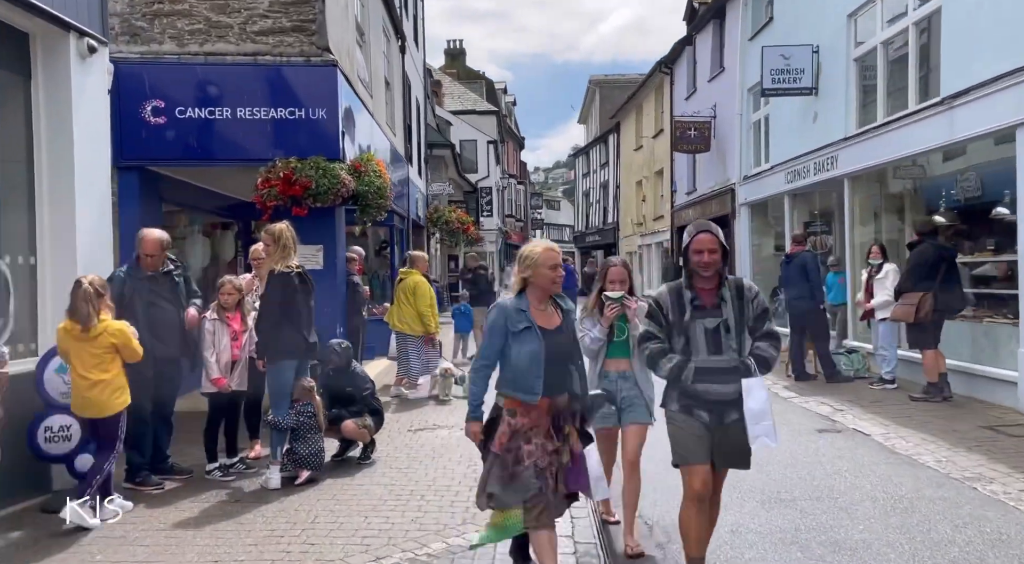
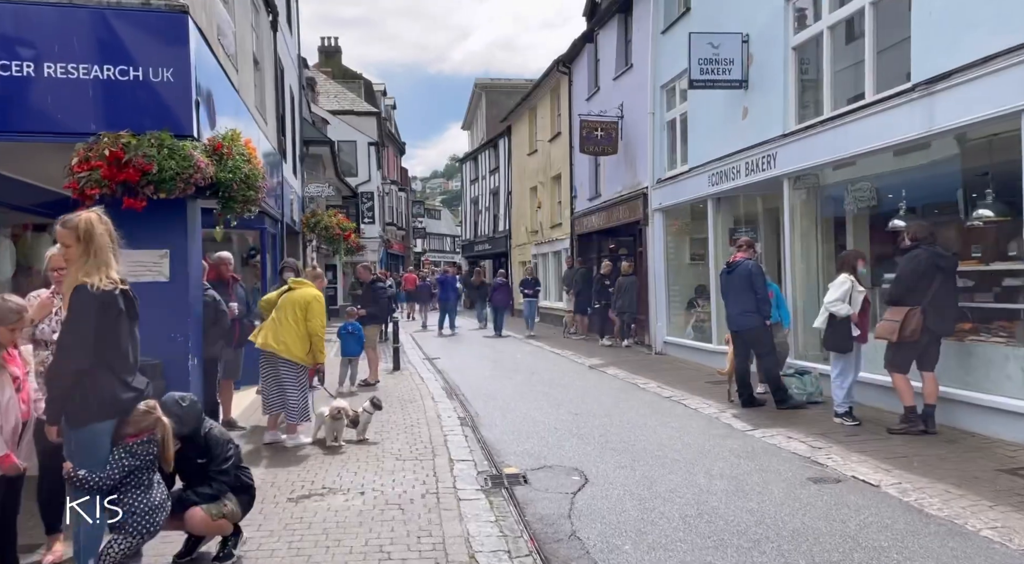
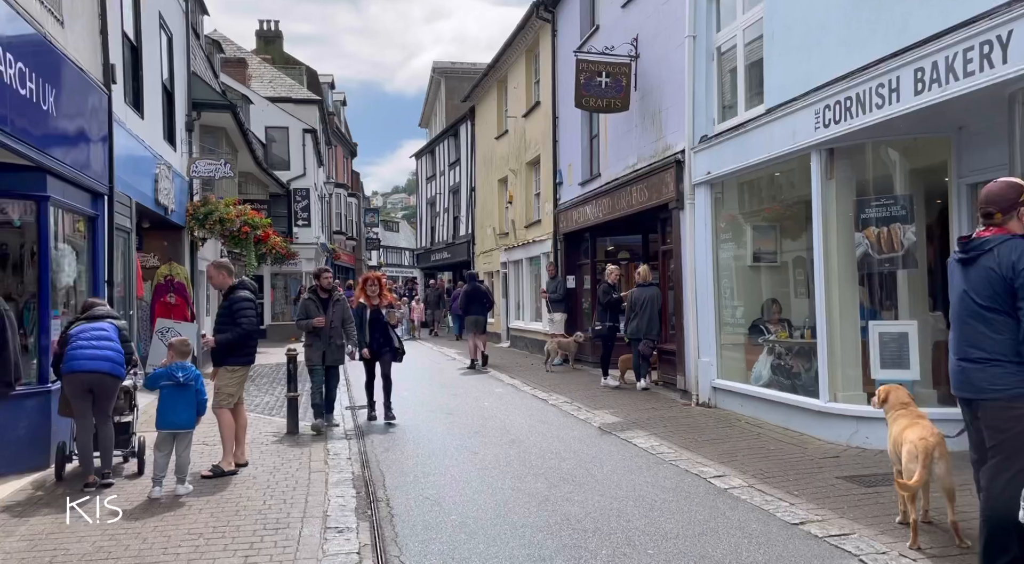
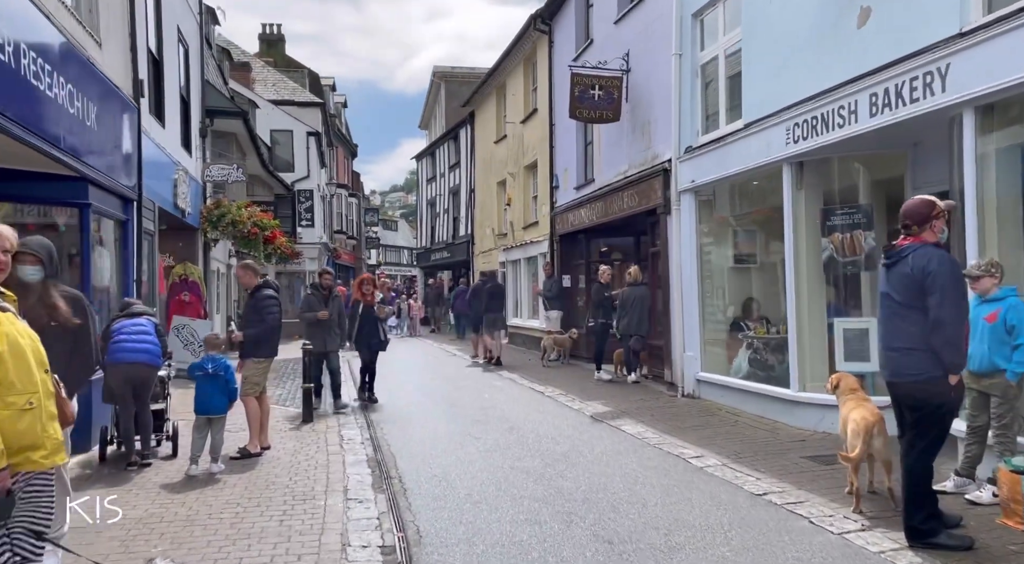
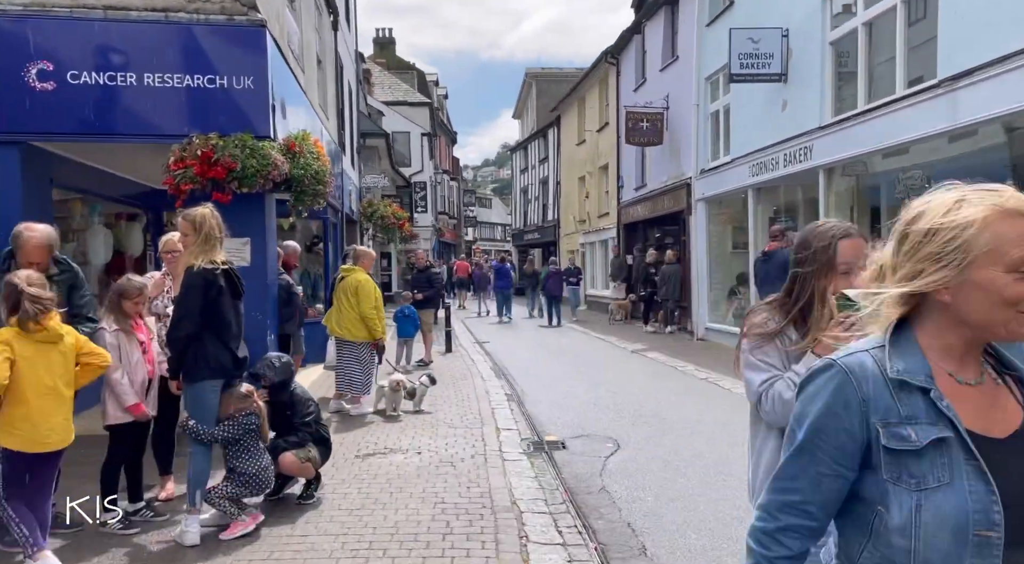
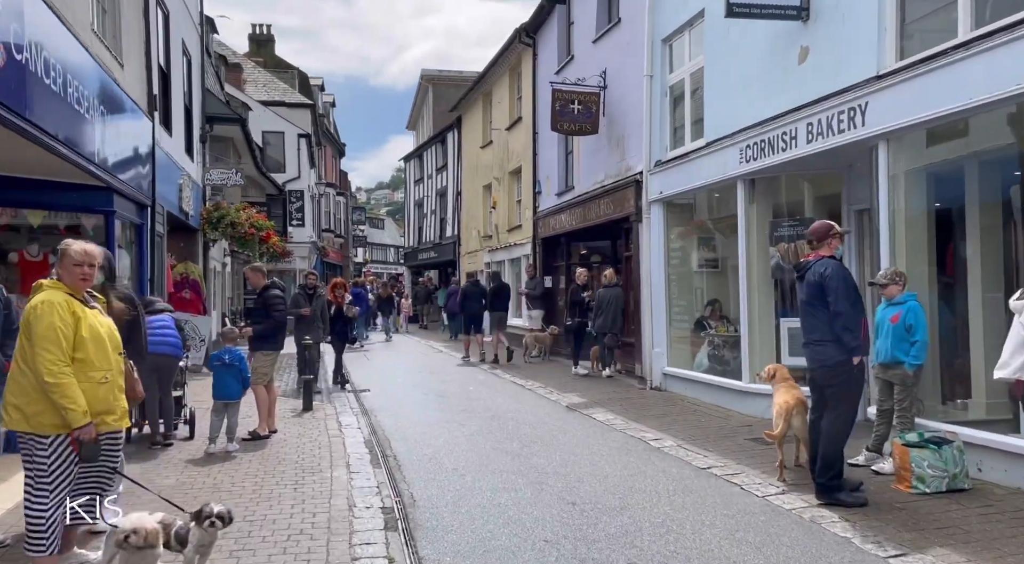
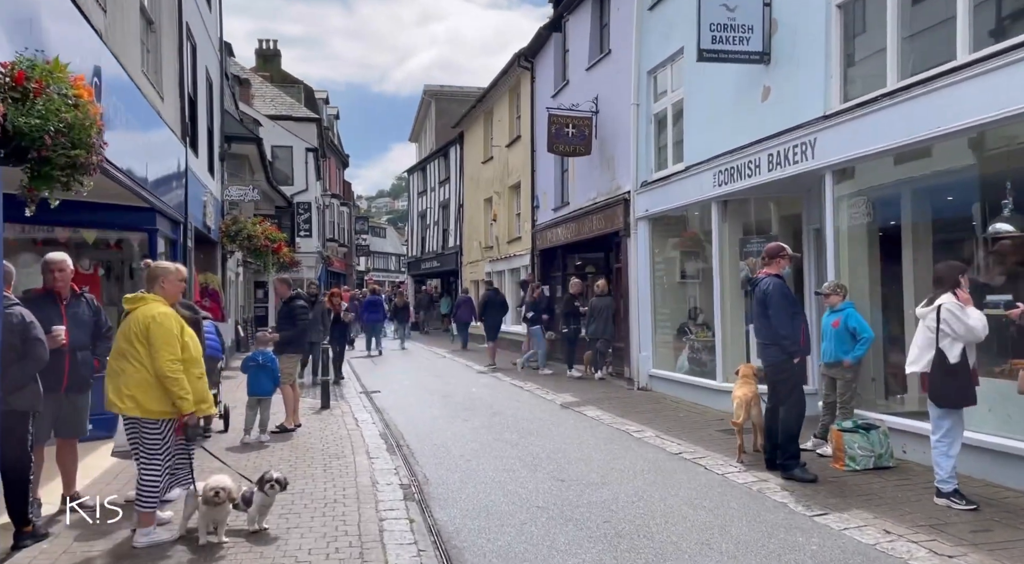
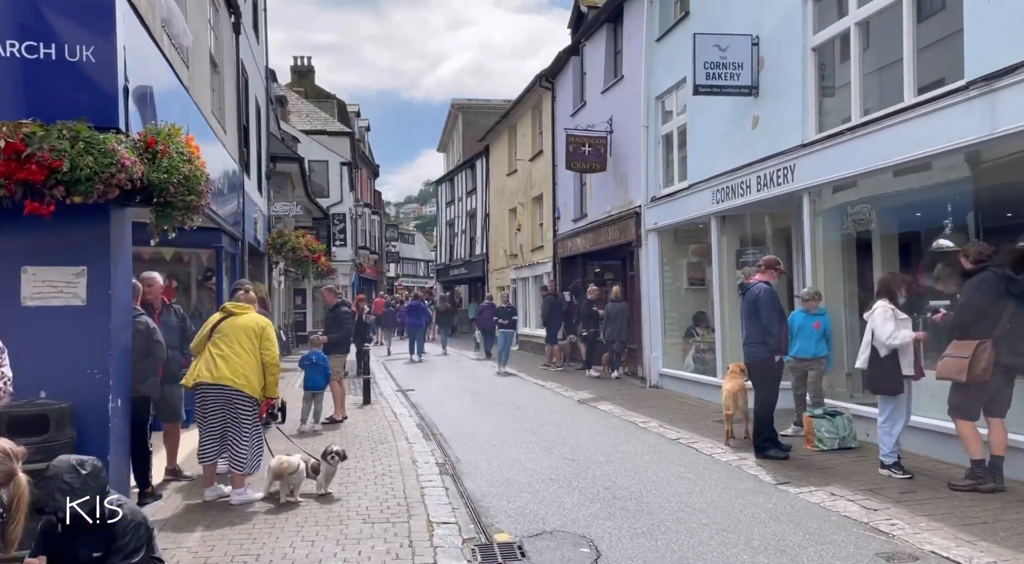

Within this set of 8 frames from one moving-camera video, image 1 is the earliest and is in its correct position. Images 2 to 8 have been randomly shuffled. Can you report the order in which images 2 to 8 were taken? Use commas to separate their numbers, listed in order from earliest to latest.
5, 2, 8, 7, 6, 4, 3
